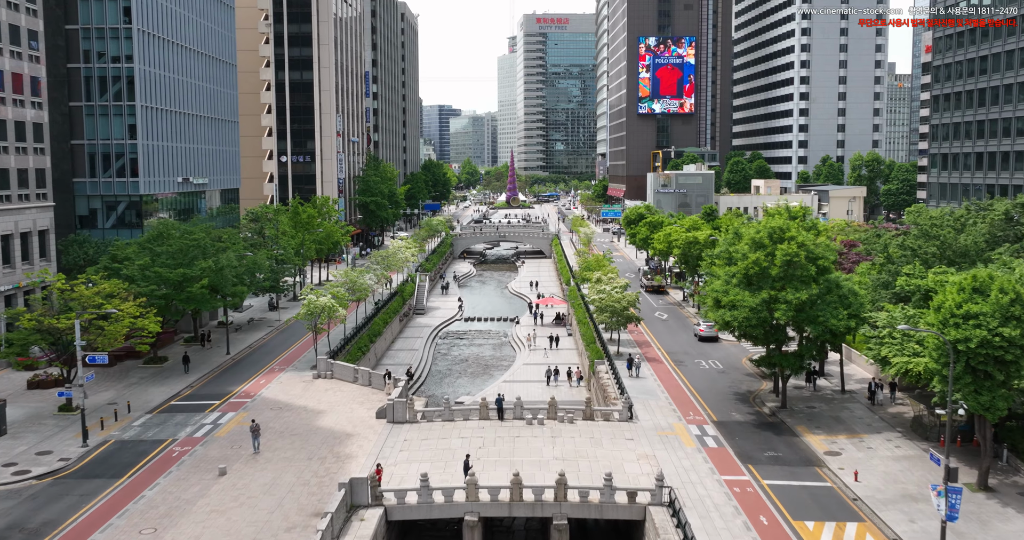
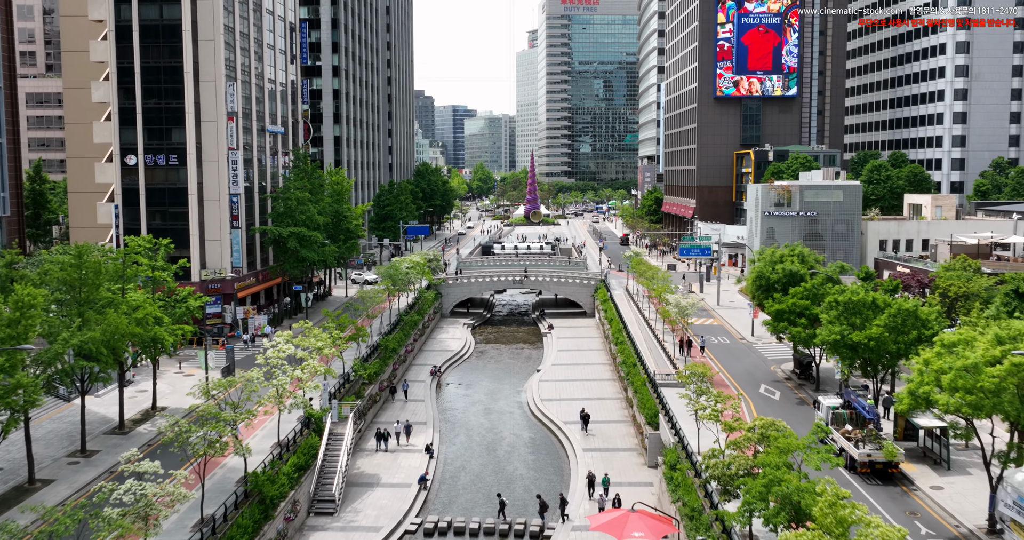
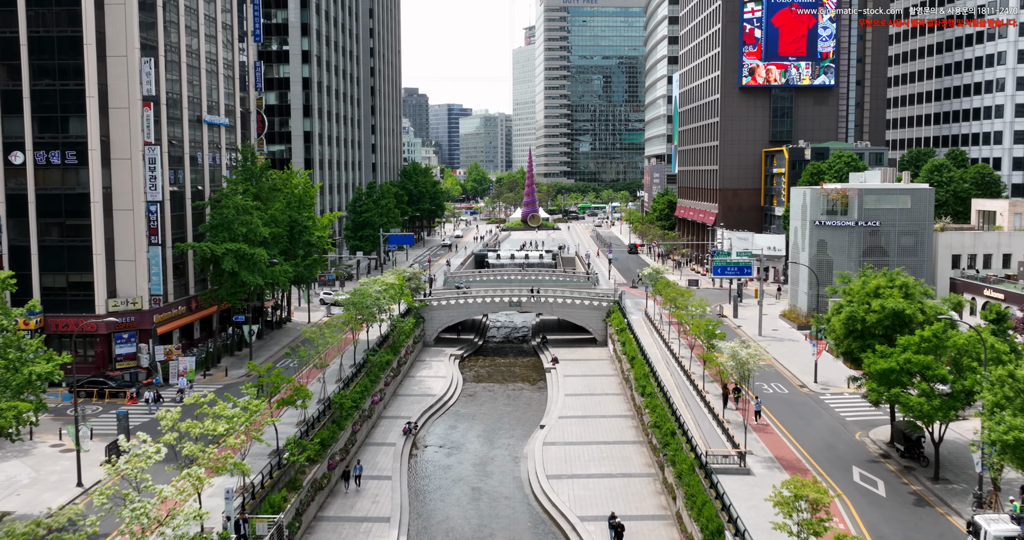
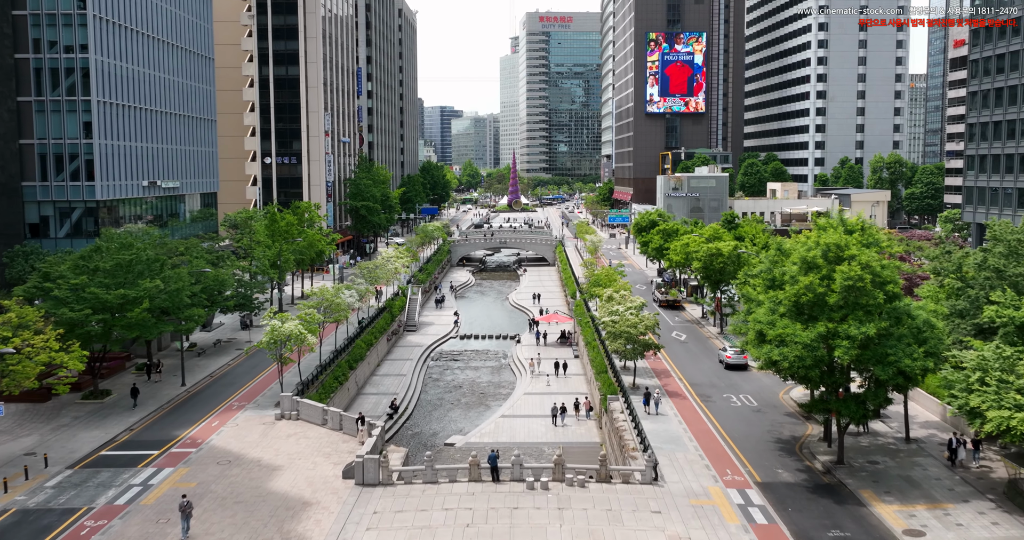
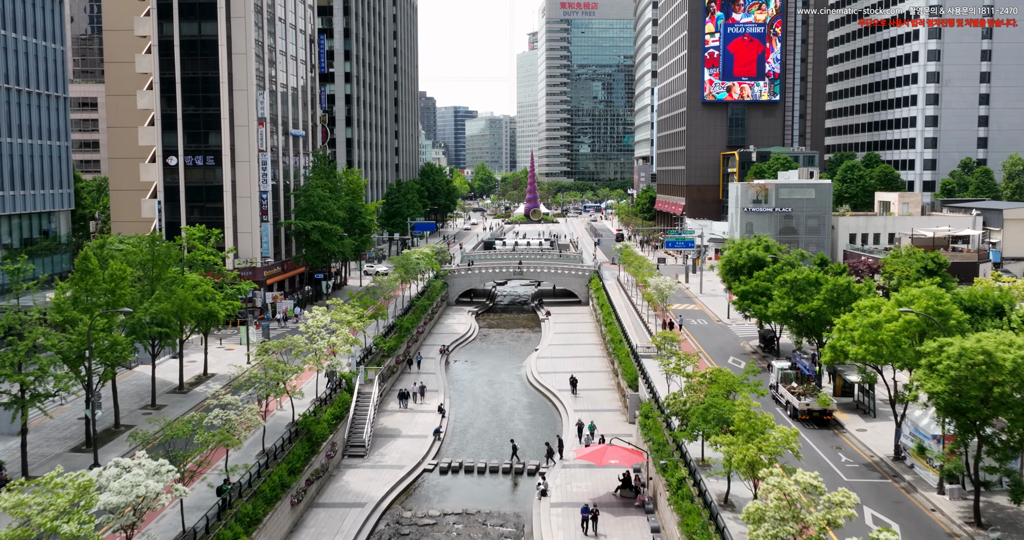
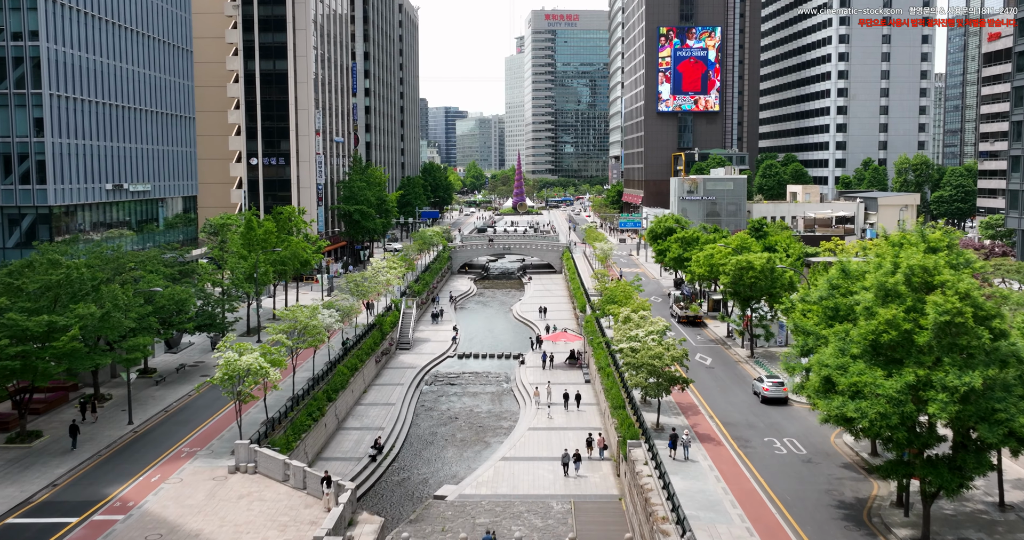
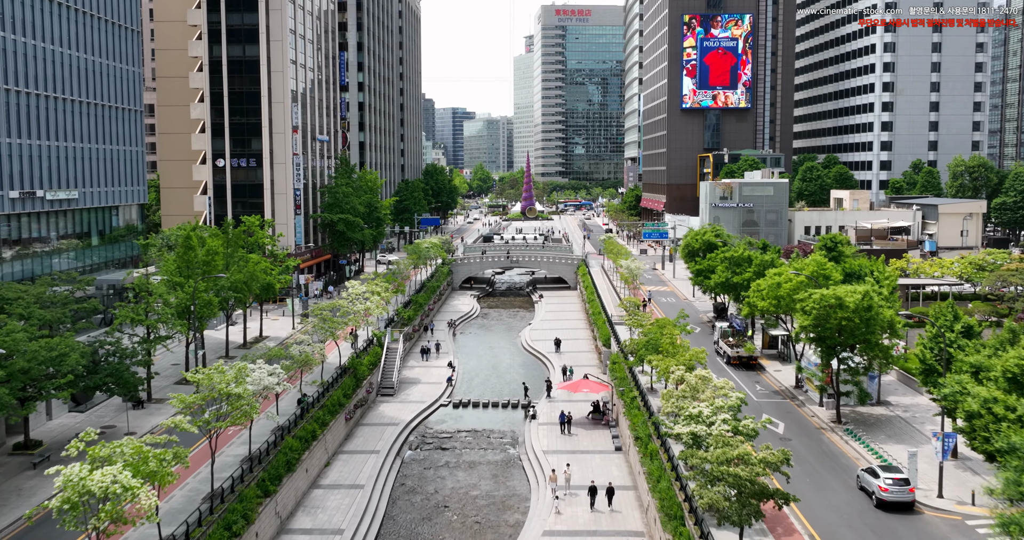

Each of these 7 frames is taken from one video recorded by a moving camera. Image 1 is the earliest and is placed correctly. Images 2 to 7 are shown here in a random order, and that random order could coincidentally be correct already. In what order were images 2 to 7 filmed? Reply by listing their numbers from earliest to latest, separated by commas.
4, 6, 7, 5, 2, 3
